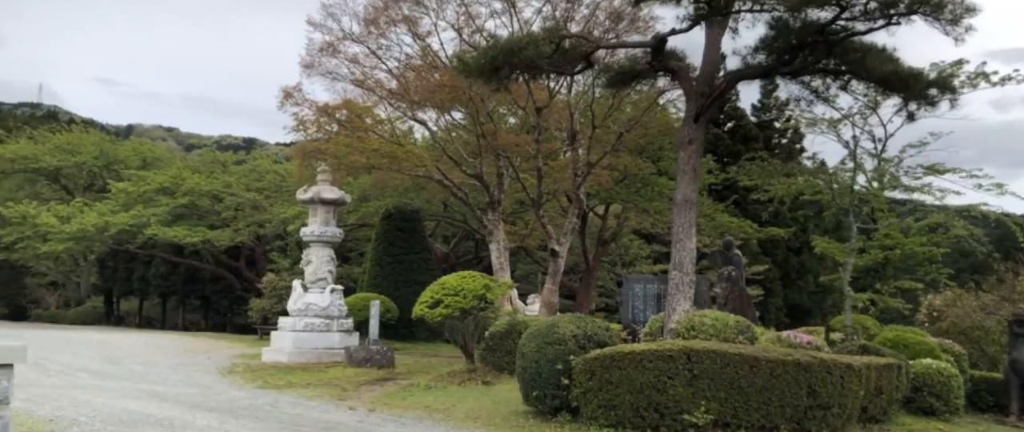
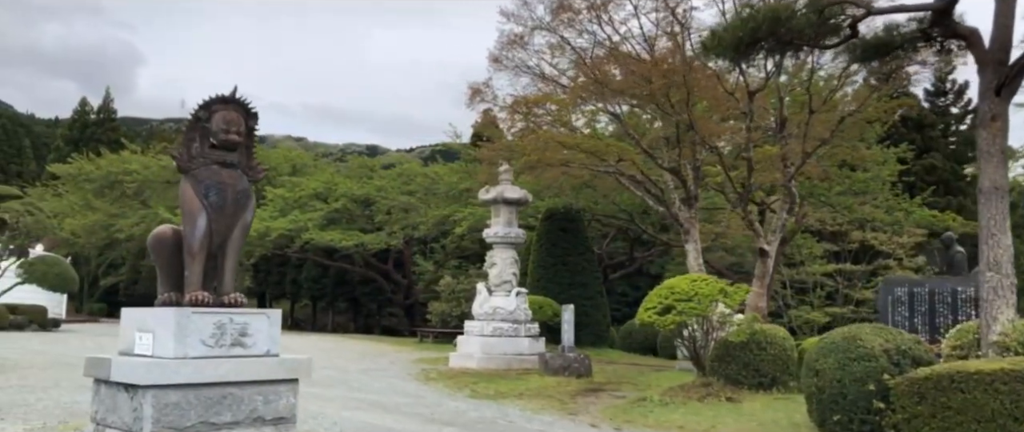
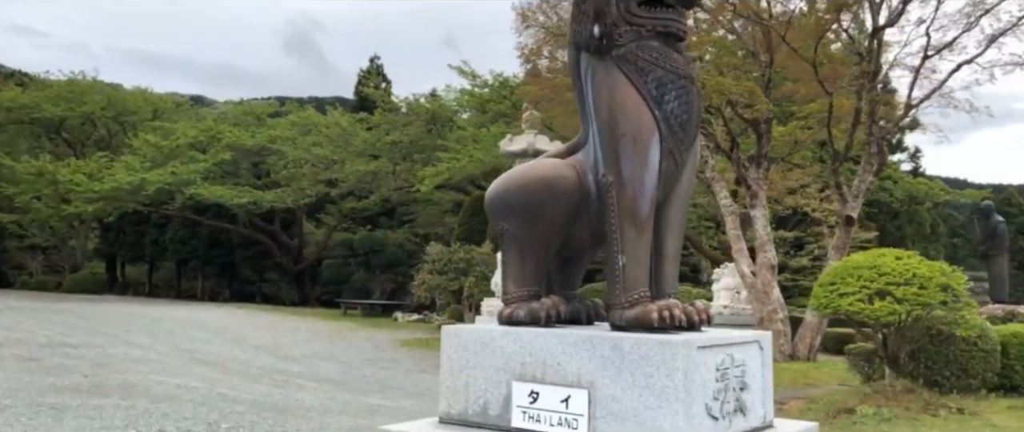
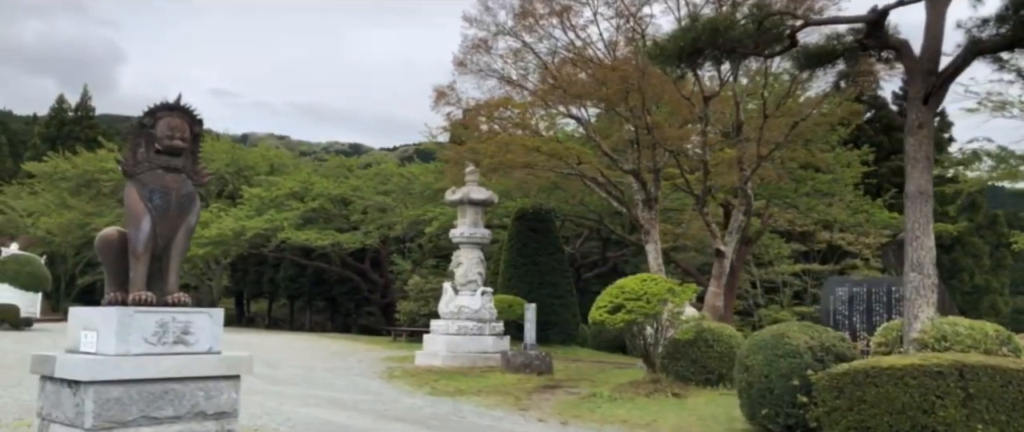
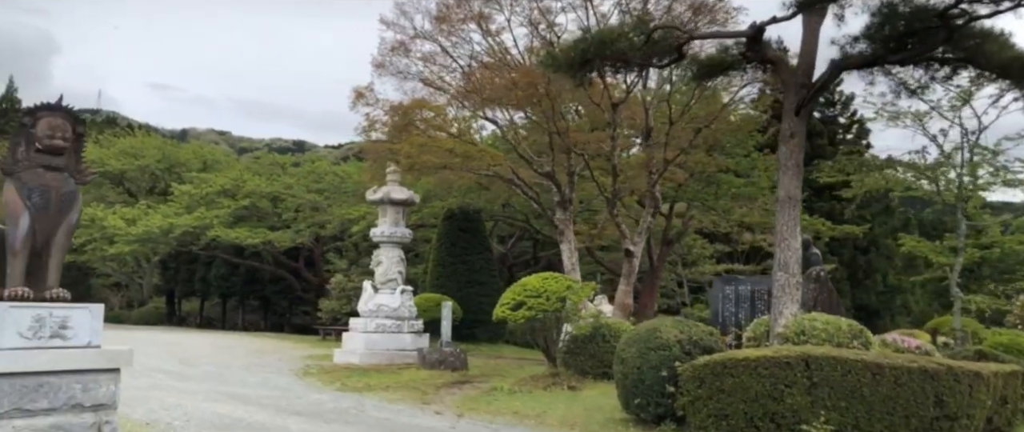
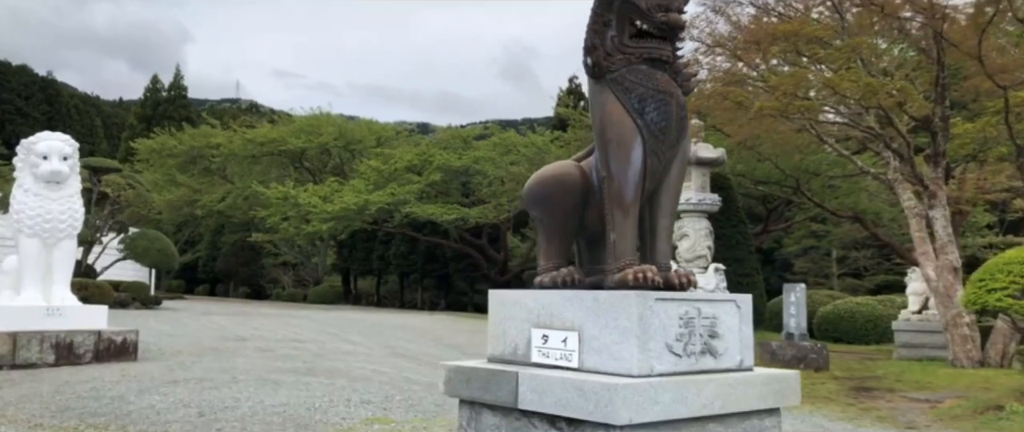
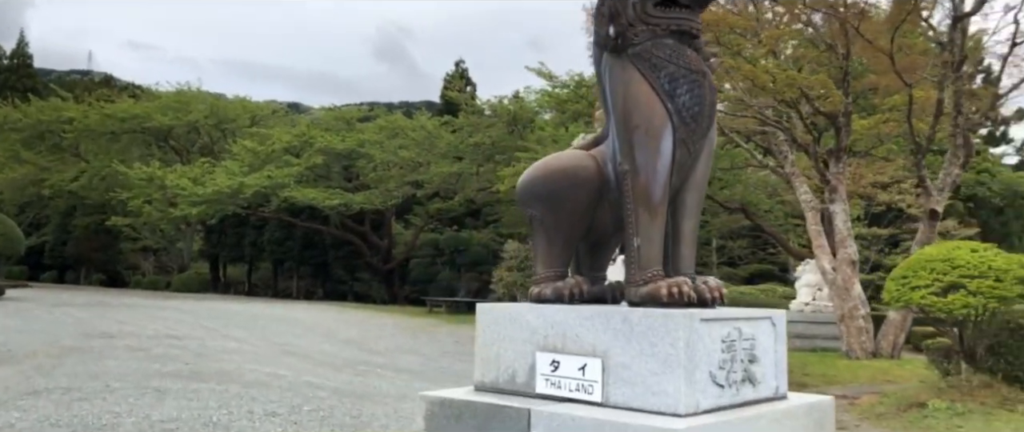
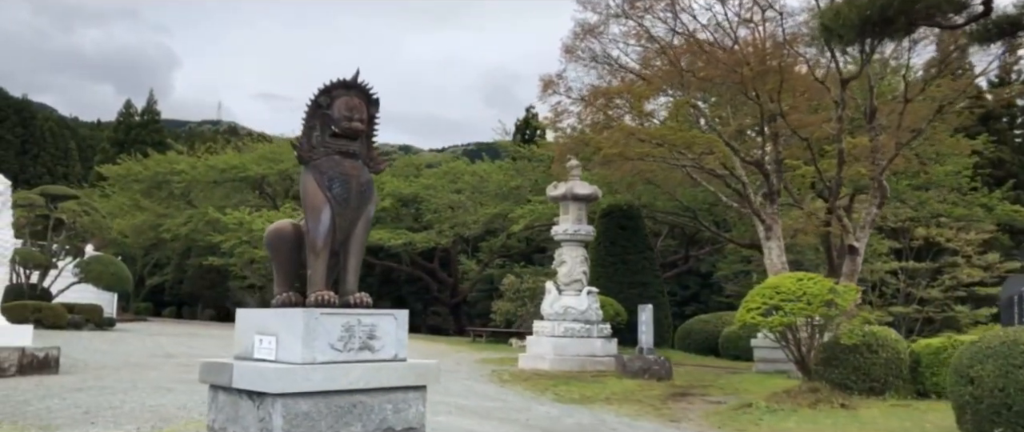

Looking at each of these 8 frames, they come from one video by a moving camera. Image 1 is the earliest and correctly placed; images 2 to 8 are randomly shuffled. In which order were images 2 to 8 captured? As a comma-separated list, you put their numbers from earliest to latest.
5, 4, 2, 8, 6, 7, 3
